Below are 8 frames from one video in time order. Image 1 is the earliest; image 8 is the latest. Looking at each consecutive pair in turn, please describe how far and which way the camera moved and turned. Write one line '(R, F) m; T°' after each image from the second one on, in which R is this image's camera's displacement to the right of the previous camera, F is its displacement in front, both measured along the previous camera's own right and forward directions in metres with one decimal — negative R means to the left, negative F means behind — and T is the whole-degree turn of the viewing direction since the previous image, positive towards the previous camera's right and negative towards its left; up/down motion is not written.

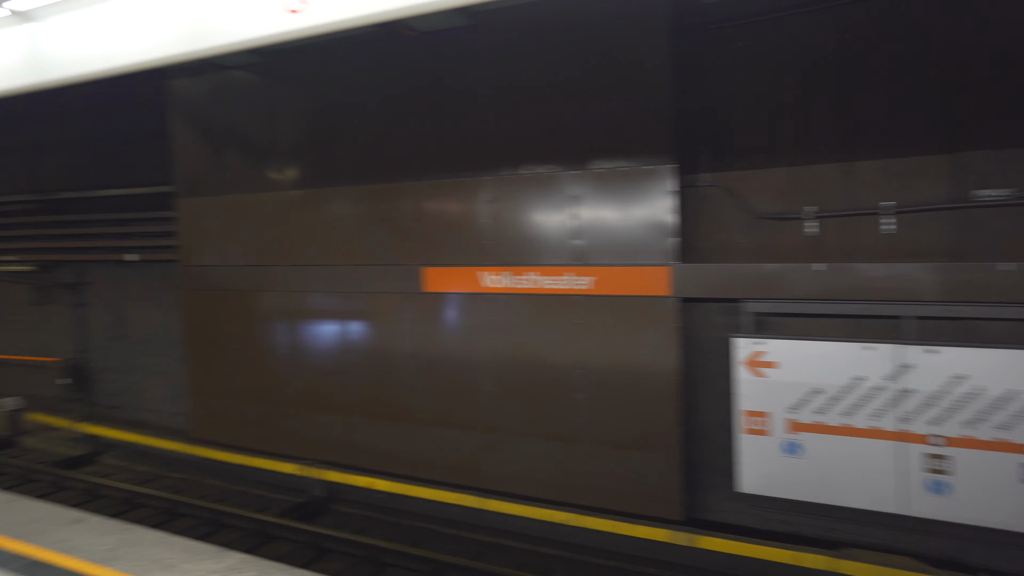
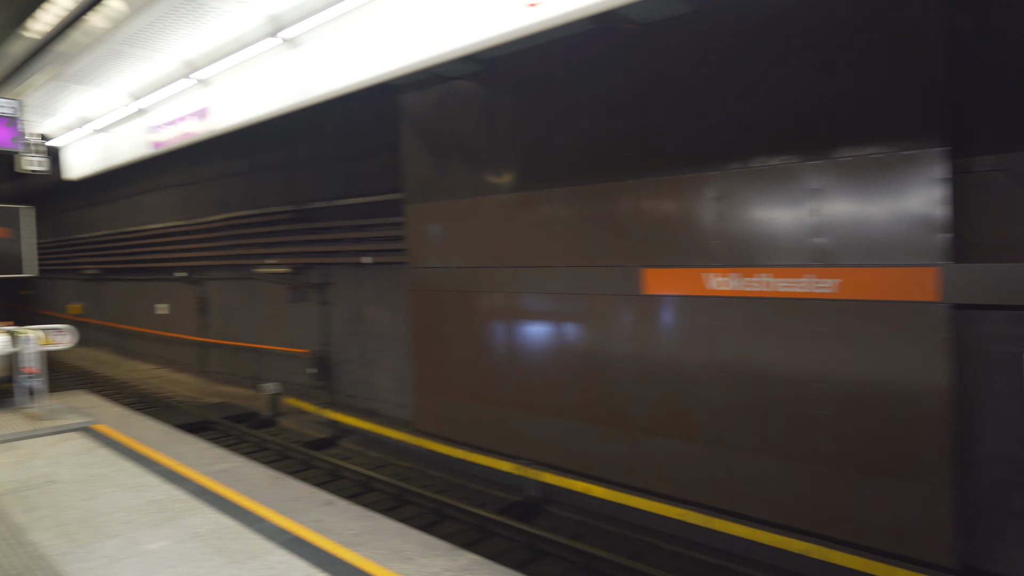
(-0.1, +0.1) m; -17°
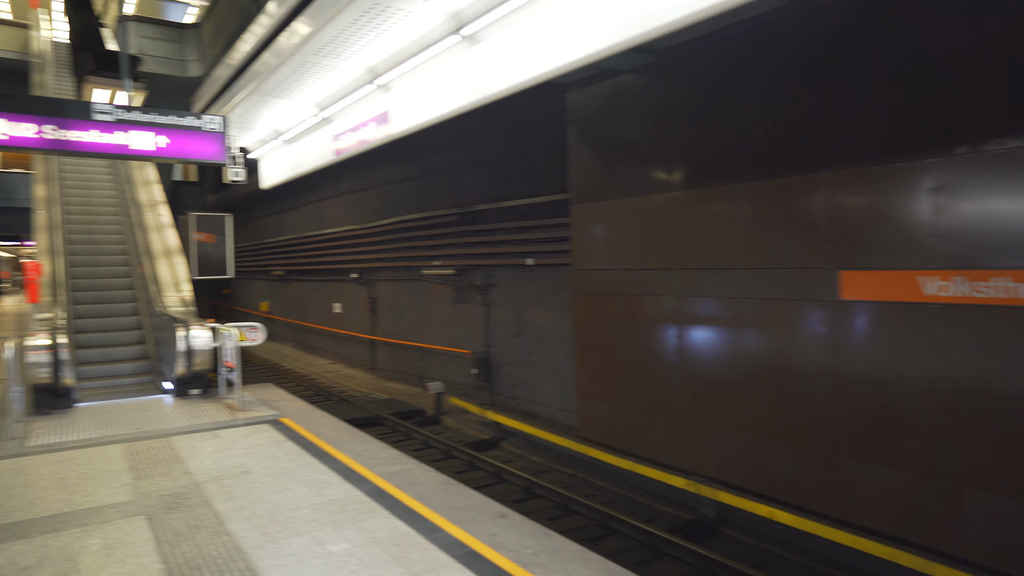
(-0.1, +0.2) m; -13°
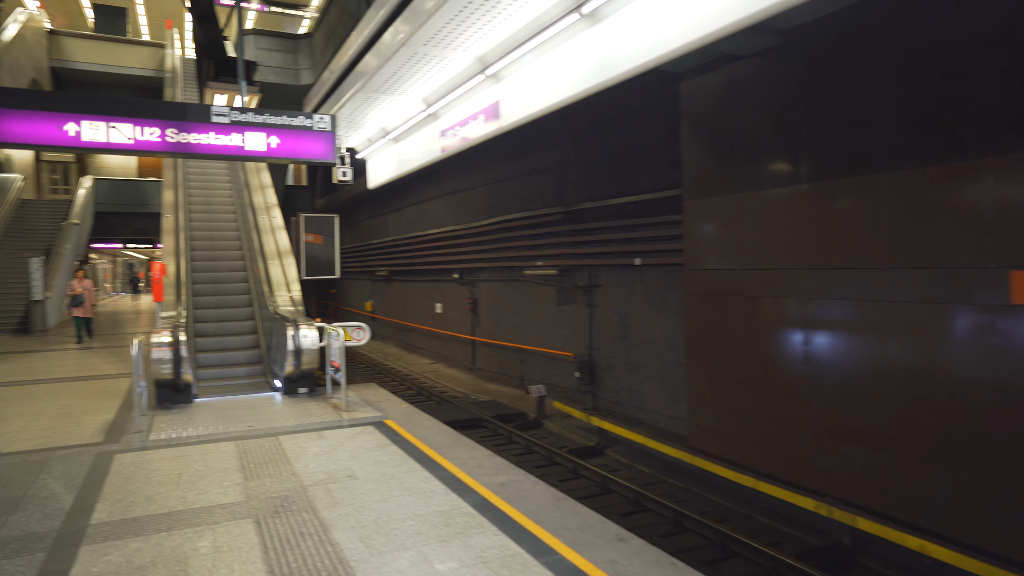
(-0.1, +0.2) m; -8°
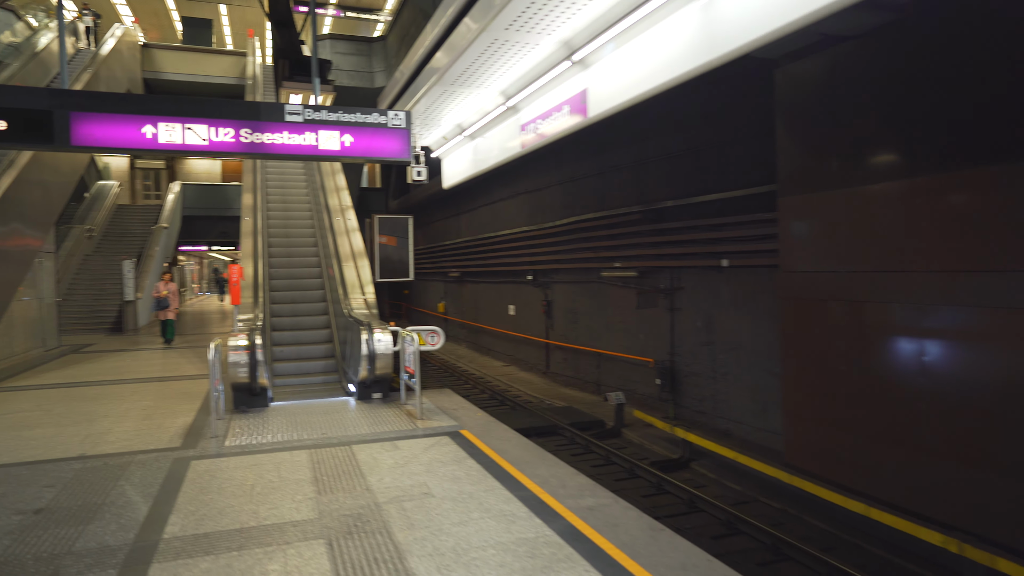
(-0.1, +0.2) m; -6°
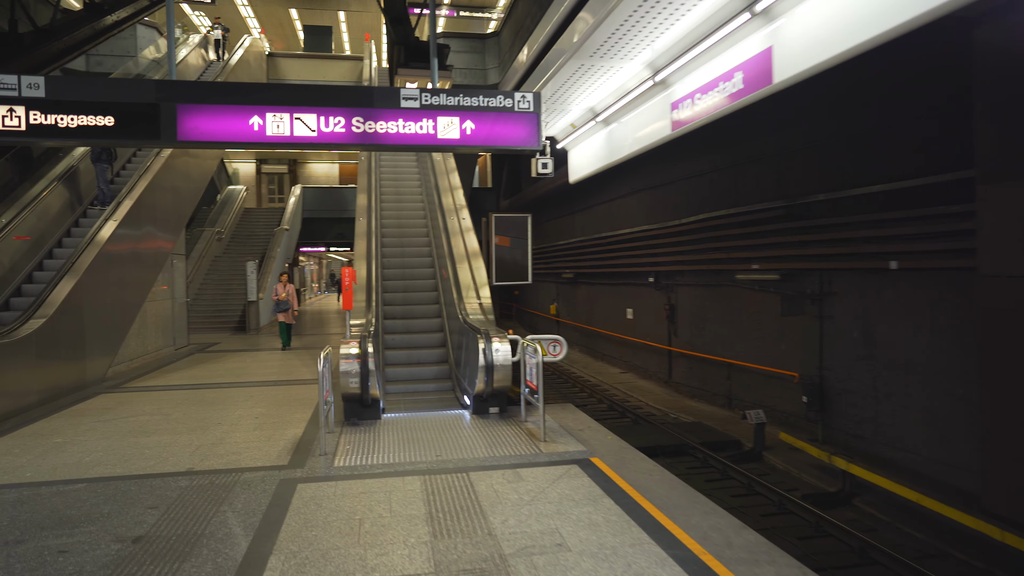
(-0.2, +0.5) m; -9°
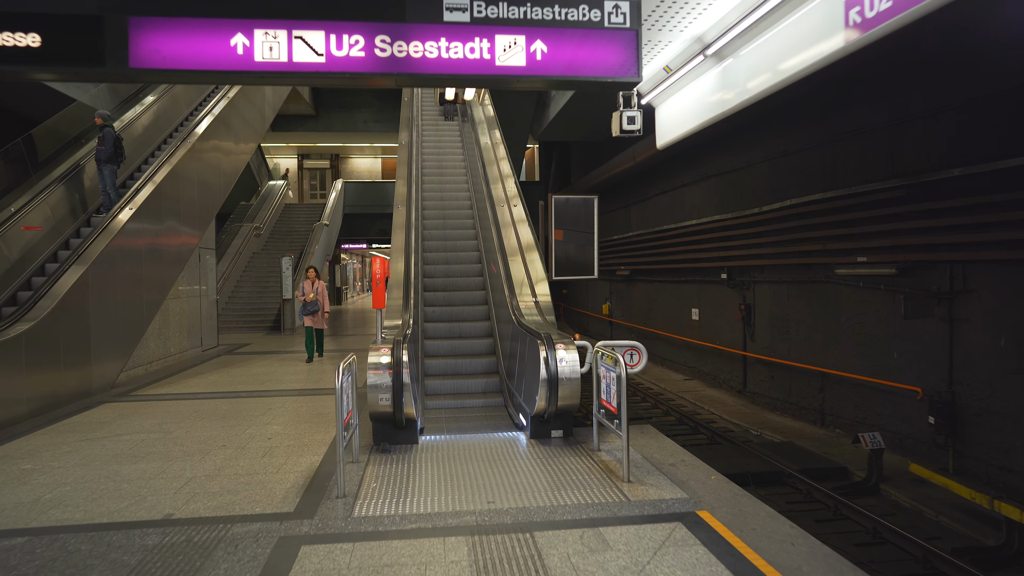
(-0.1, +0.9) m; -4°
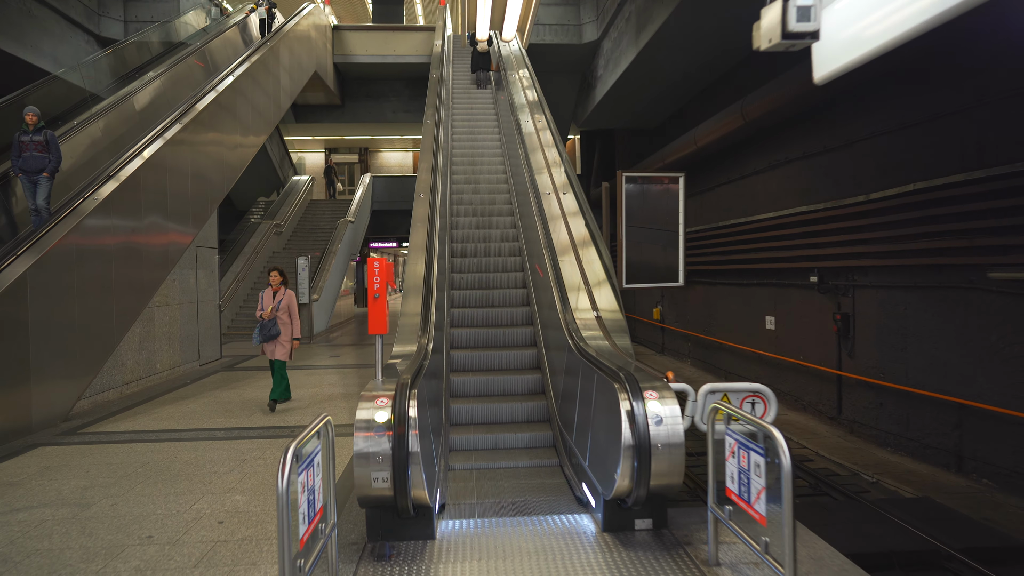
(-0.1, +1.3) m; -3°
